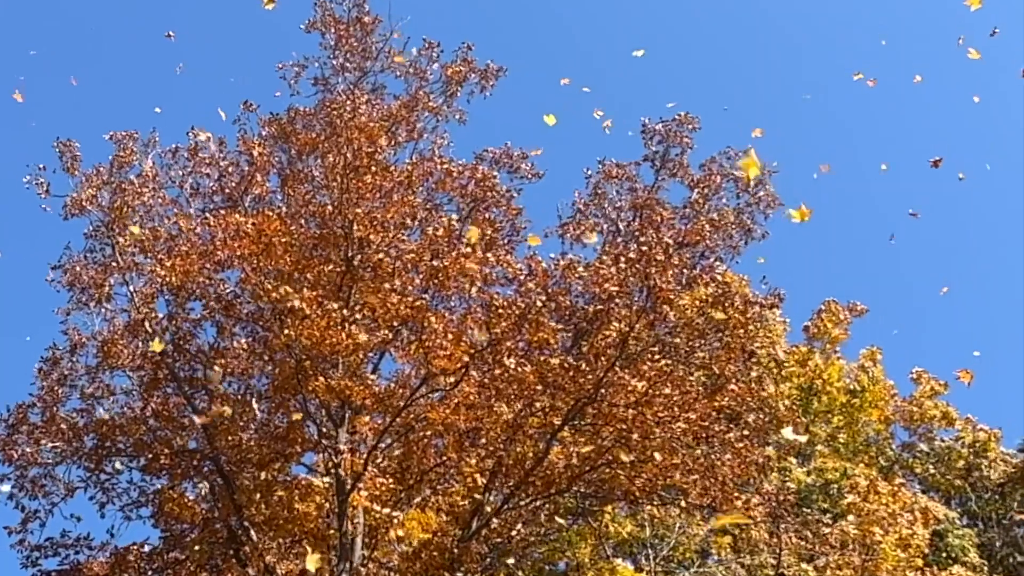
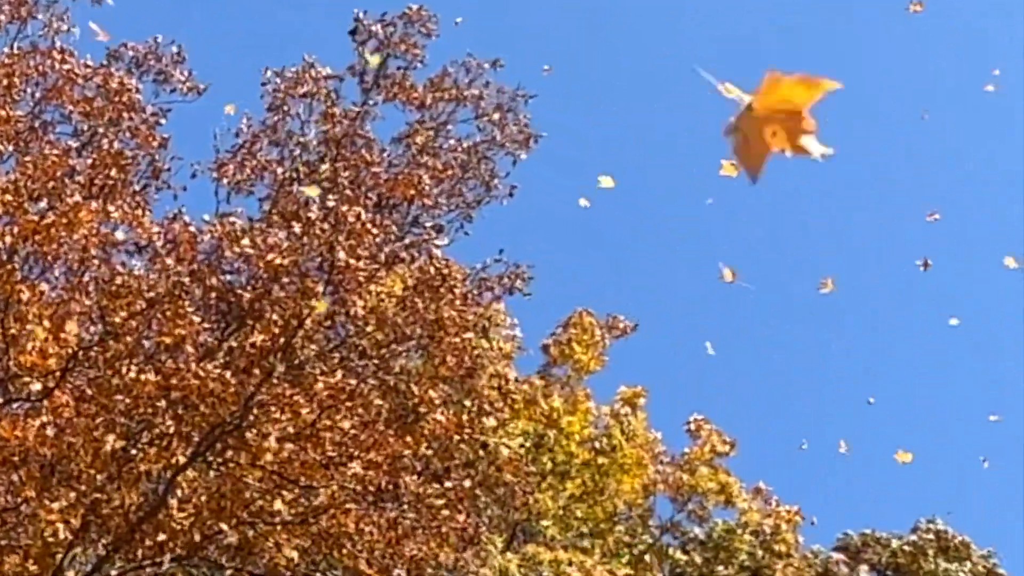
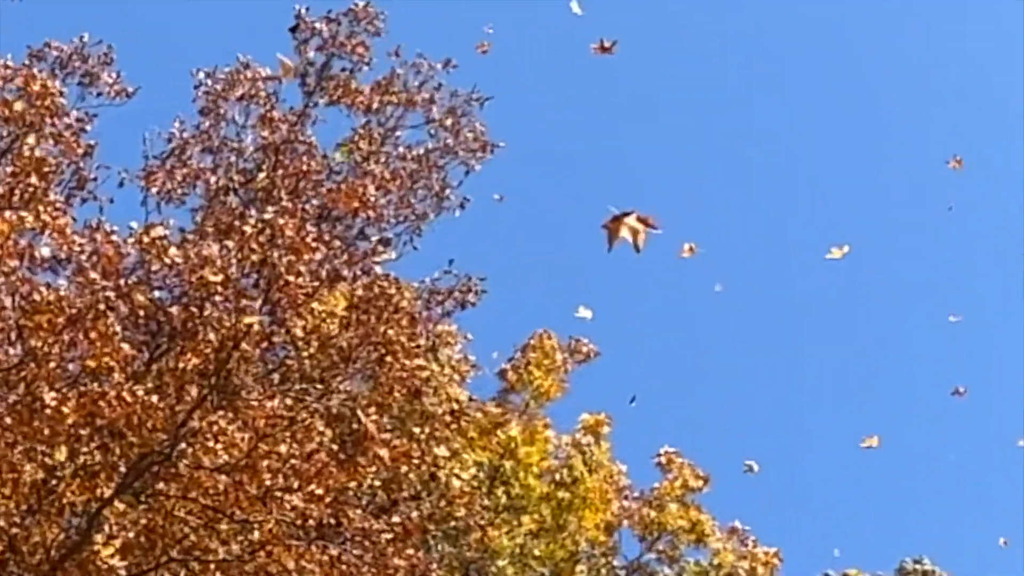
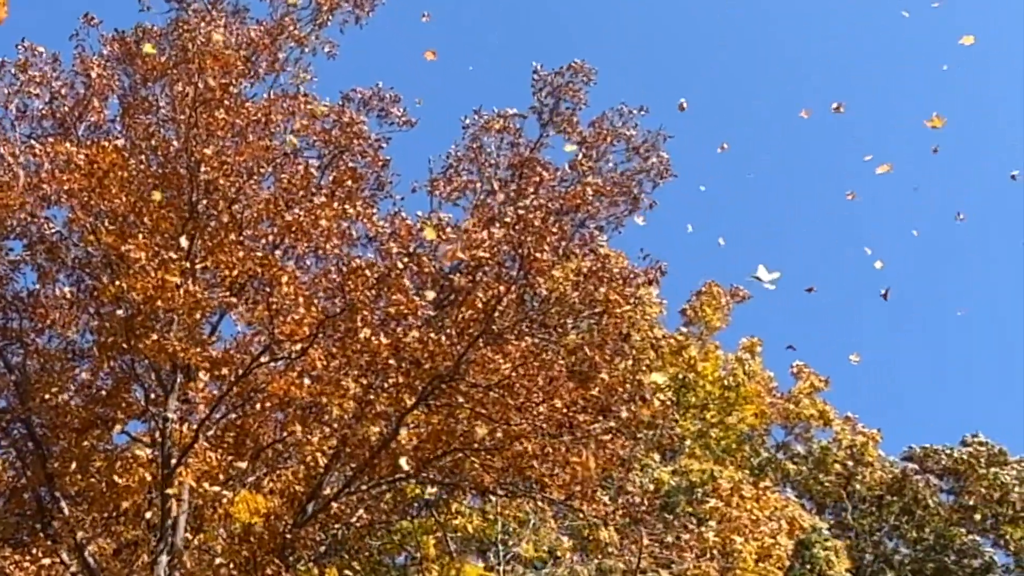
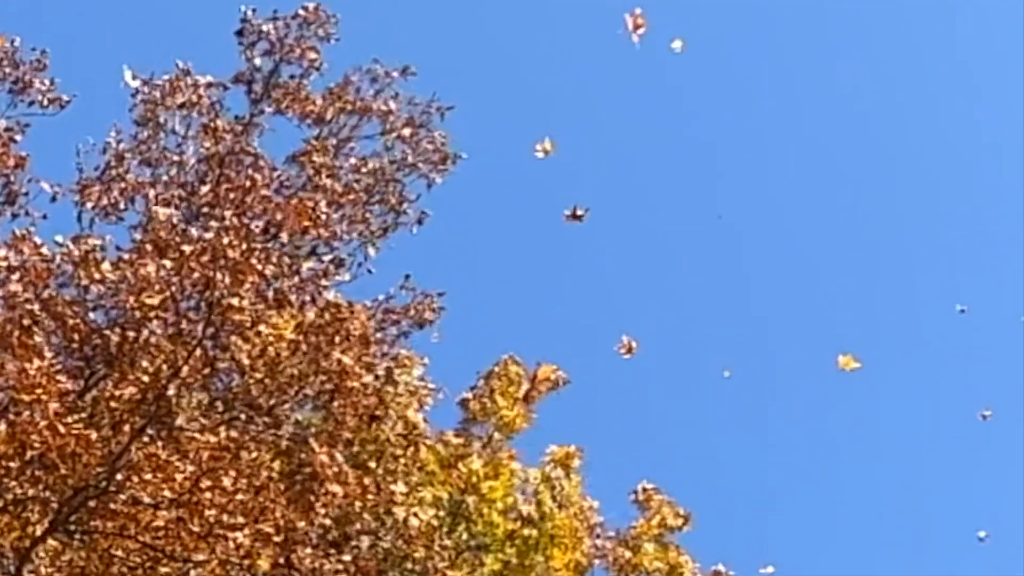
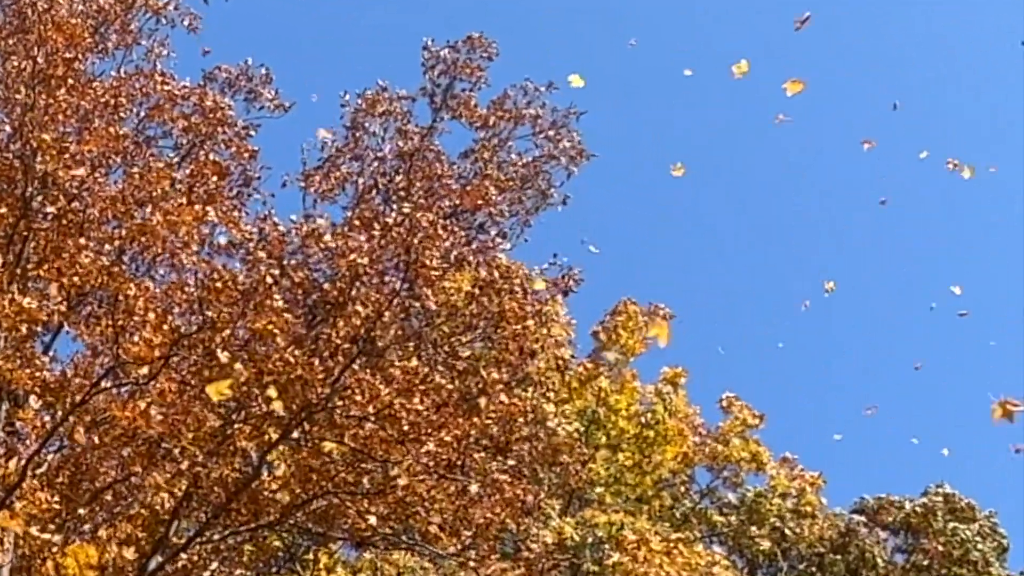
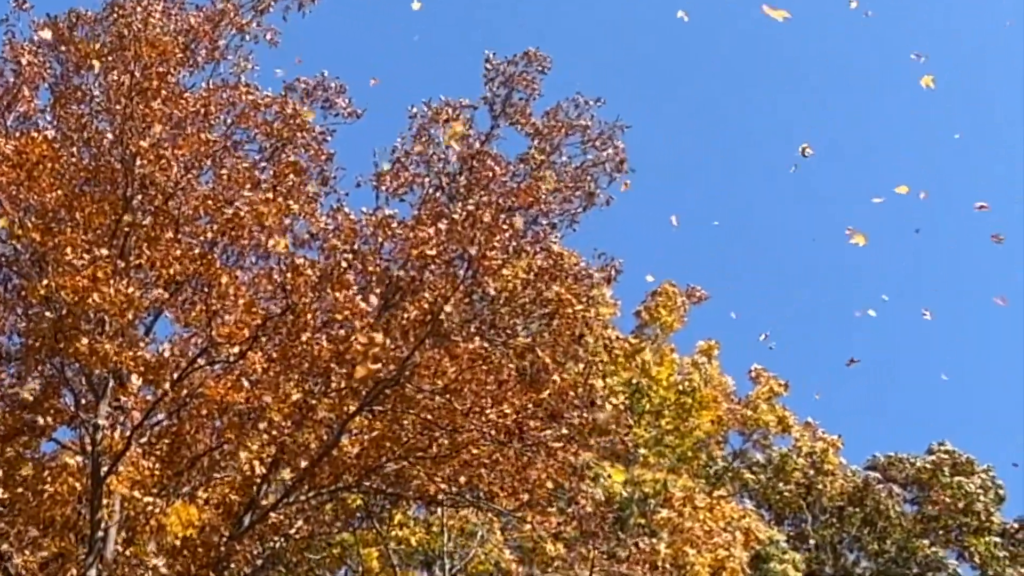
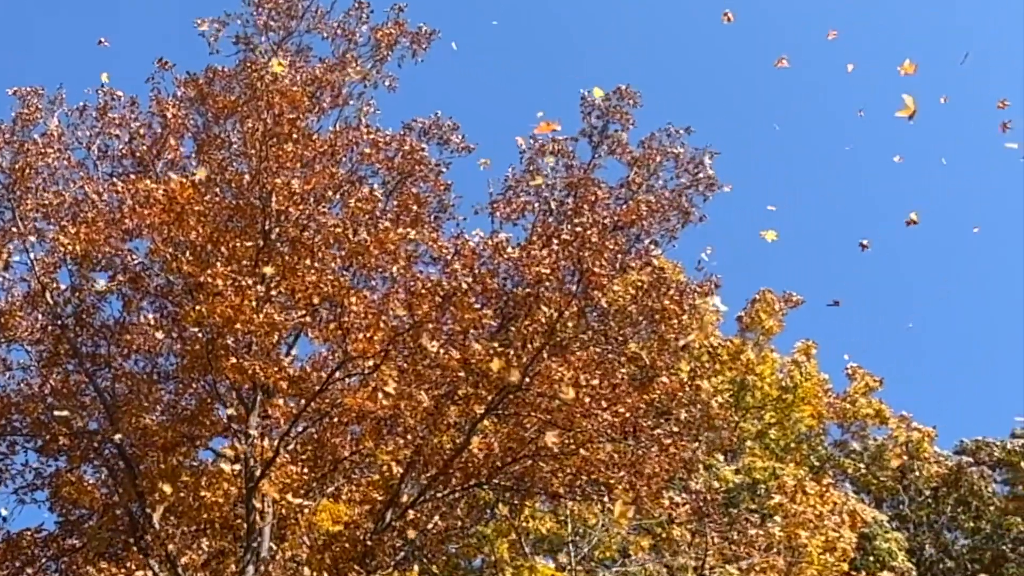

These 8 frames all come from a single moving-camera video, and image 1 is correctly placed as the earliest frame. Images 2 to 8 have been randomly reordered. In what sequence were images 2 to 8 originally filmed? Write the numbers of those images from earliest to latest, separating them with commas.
8, 4, 7, 6, 2, 3, 5
